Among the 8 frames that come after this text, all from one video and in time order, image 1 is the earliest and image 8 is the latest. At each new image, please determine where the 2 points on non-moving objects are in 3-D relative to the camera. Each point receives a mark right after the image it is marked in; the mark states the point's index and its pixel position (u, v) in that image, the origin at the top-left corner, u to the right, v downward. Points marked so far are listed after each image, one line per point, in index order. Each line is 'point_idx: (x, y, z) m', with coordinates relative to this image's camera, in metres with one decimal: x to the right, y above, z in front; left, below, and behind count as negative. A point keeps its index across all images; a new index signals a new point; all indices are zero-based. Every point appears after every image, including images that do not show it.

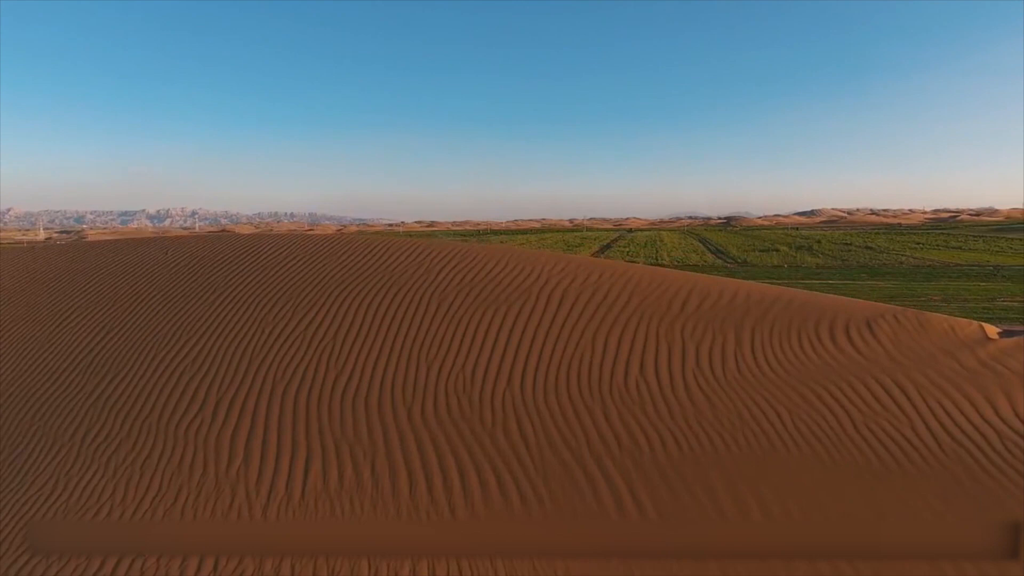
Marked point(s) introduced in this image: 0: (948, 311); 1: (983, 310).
0: (+14.1, -0.8, +18.6) m
1: (+15.5, -0.7, +19.0) m
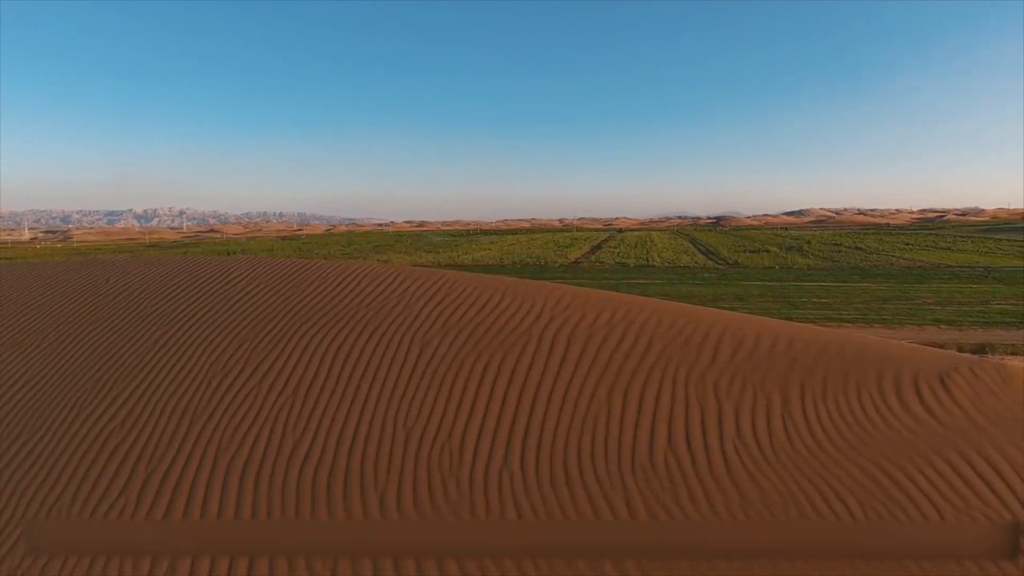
0: (+13.8, -0.9, +18.5) m
1: (+15.2, -0.8, +18.9) m
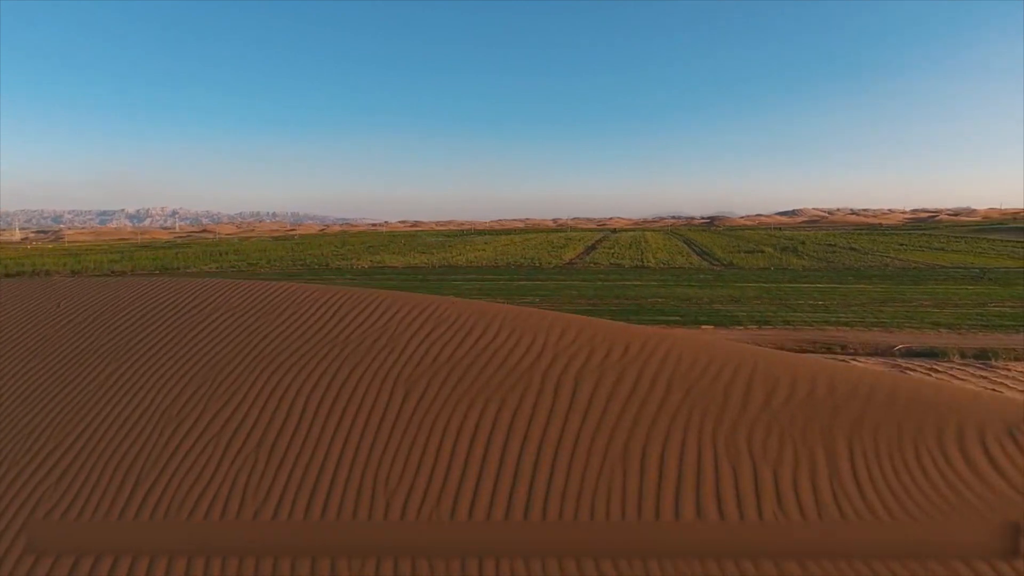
0: (+13.6, -0.9, +18.3) m
1: (+15.1, -0.9, +18.8) m
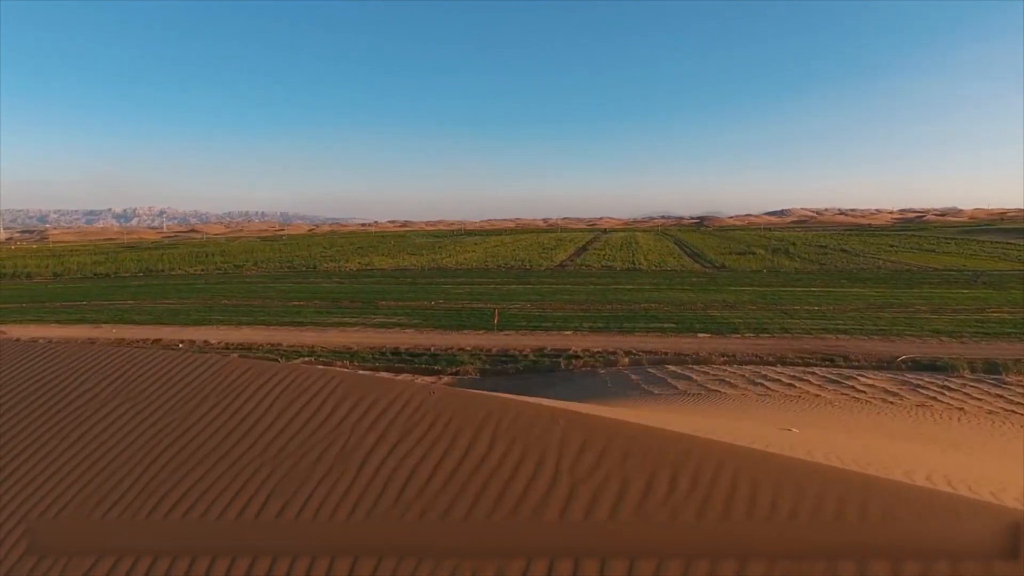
0: (+13.3, -1.1, +18.0) m
1: (+14.8, -1.1, +18.4) m
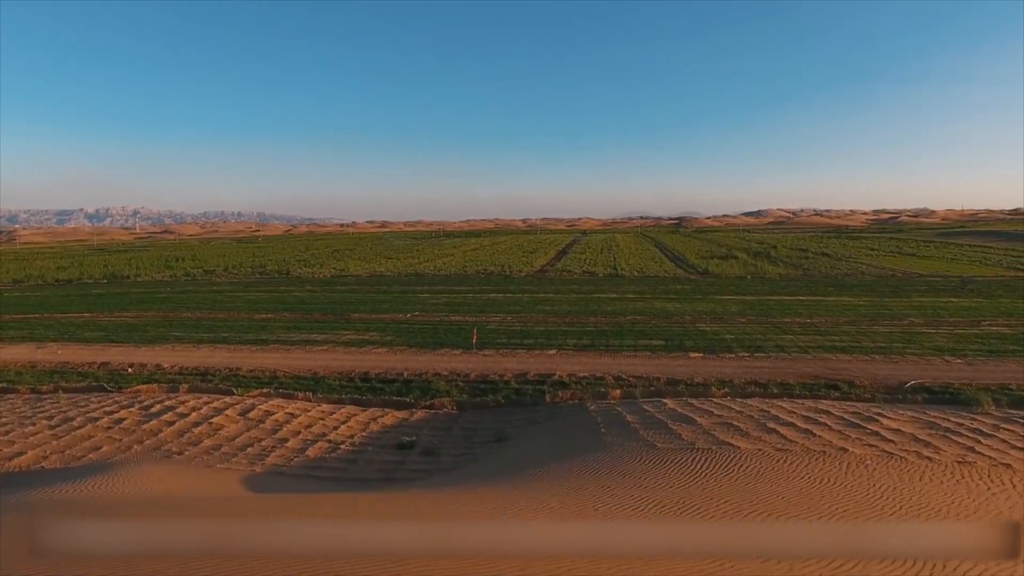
0: (+12.7, -1.6, +17.2) m
1: (+14.2, -1.5, +17.7) m
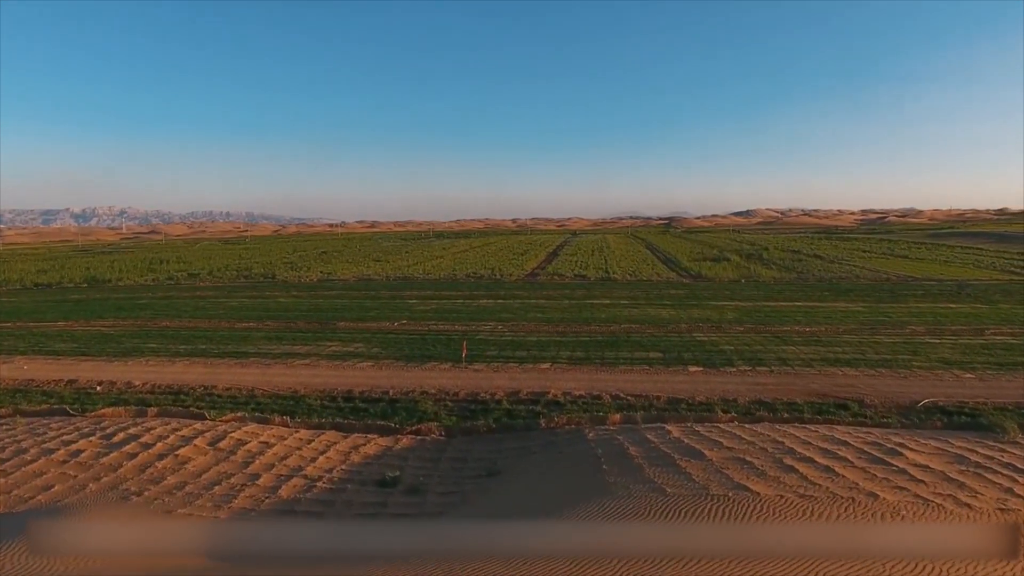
0: (+12.5, -1.8, +16.7) m
1: (+13.9, -1.8, +17.2) m
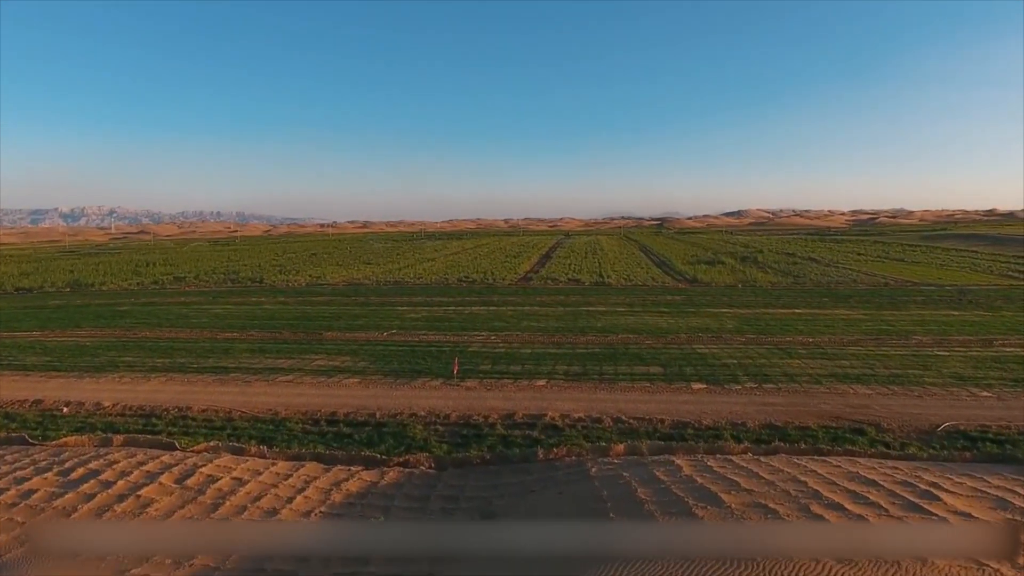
0: (+12.3, -2.1, +16.0) m
1: (+13.7, -2.1, +16.6) m
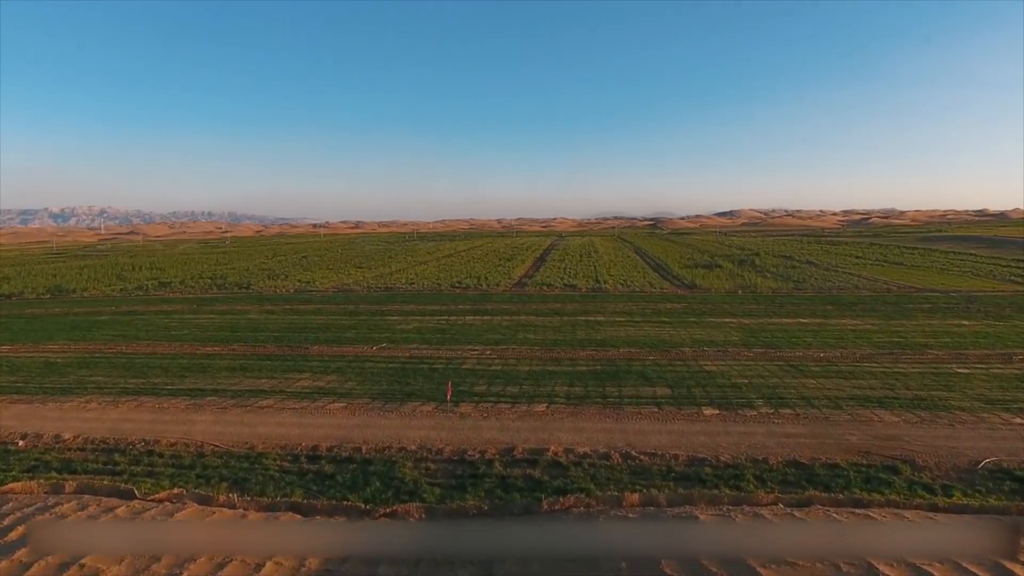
0: (+12.3, -2.6, +15.1) m
1: (+13.7, -2.5, +15.7) m
